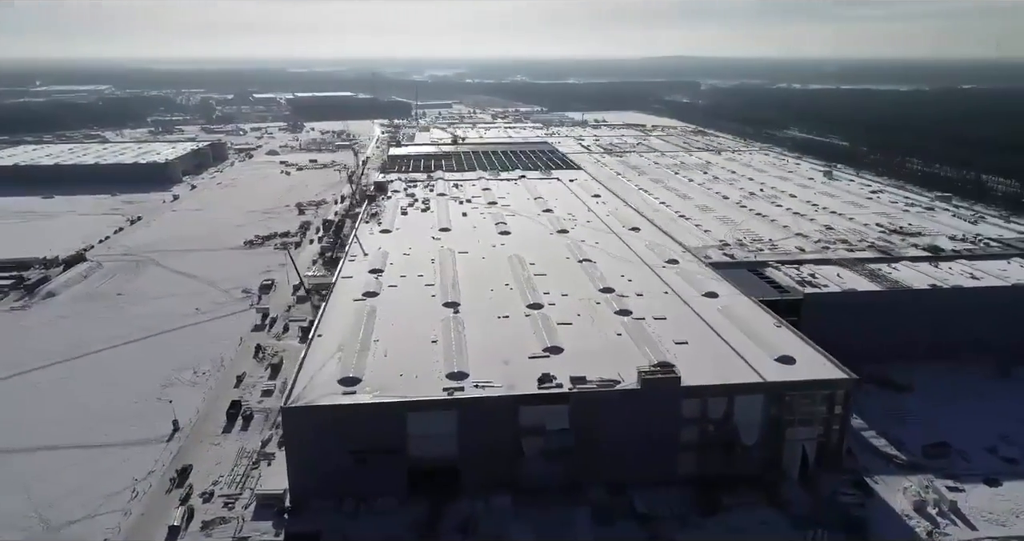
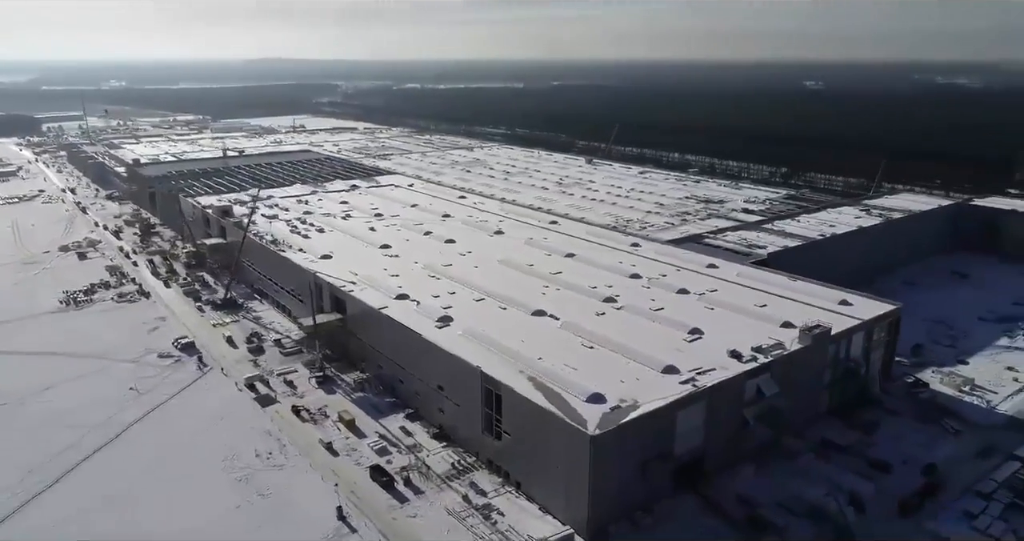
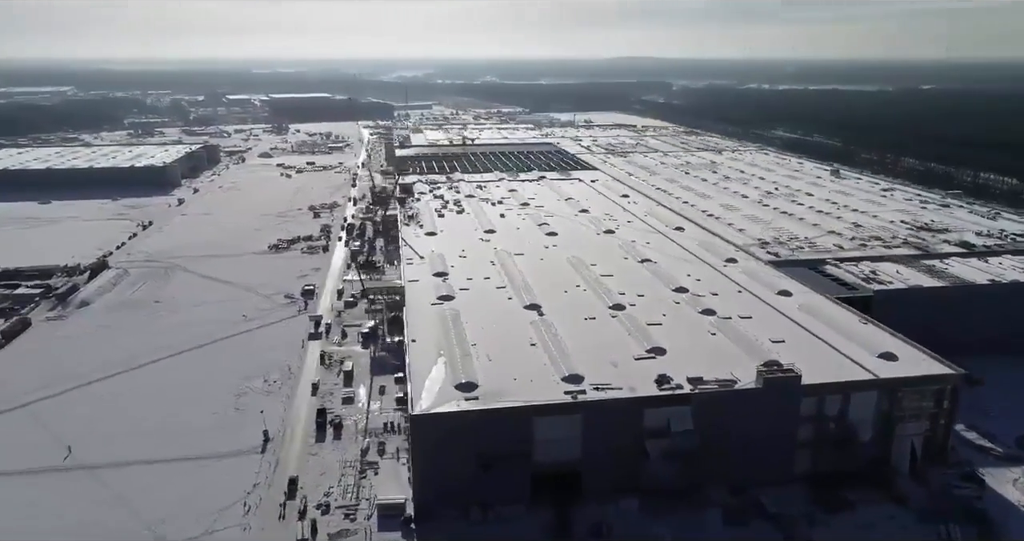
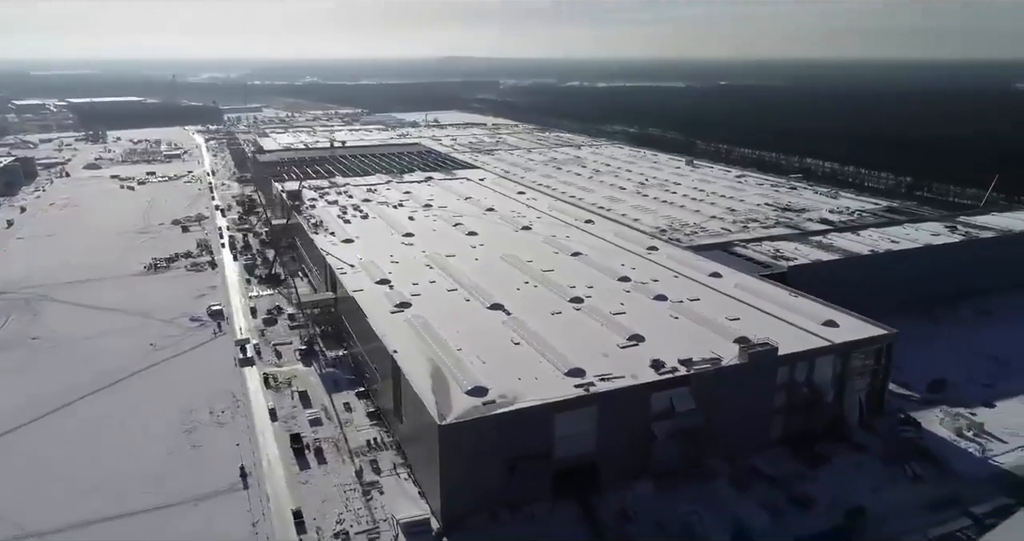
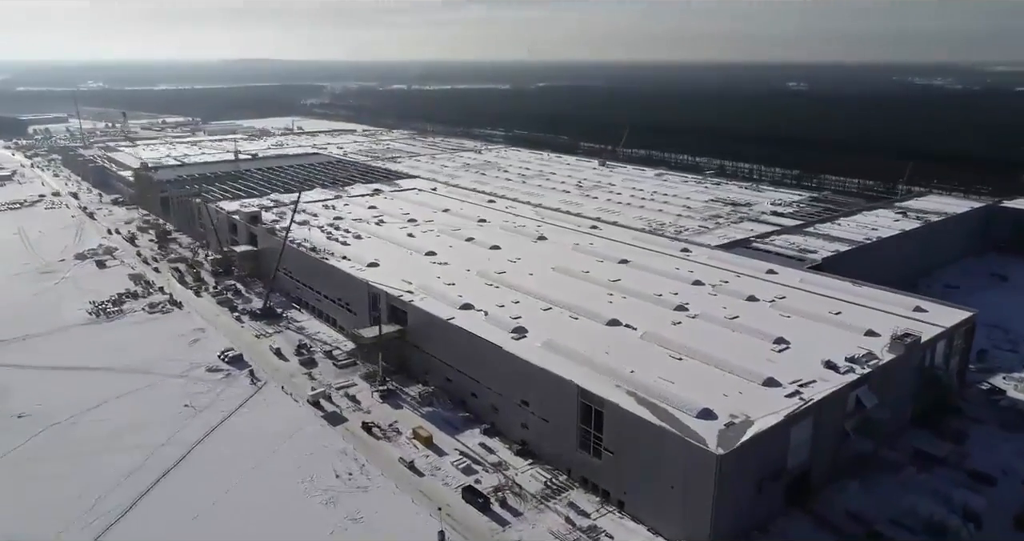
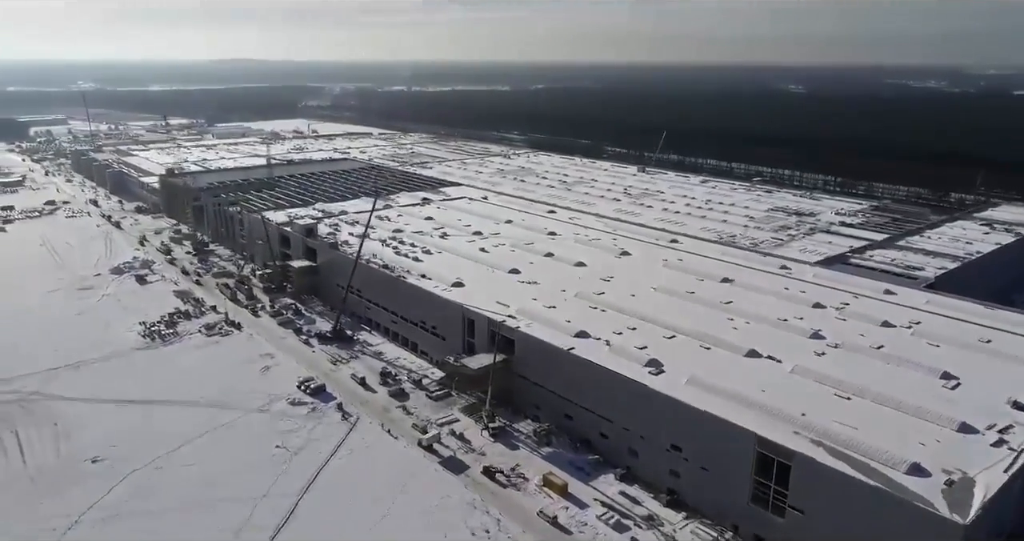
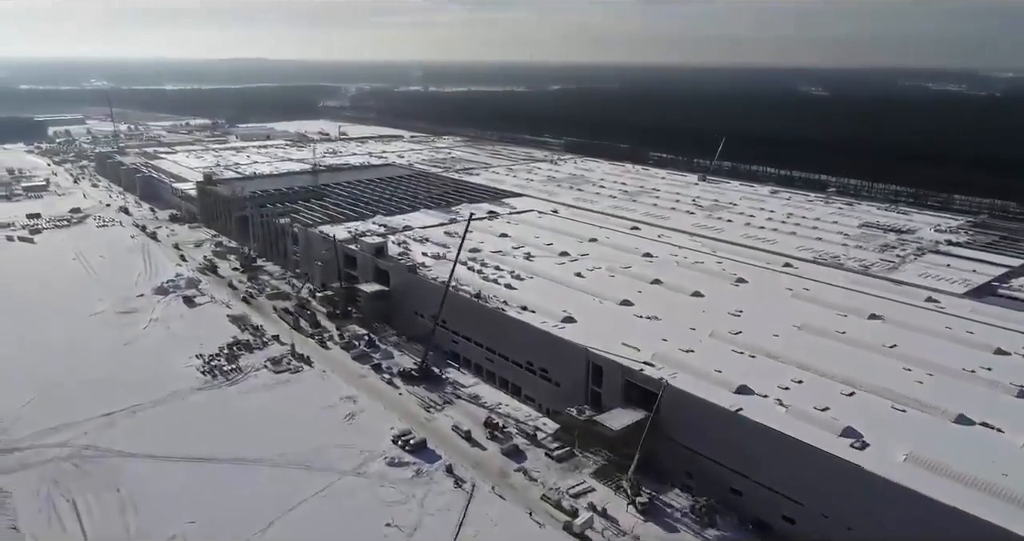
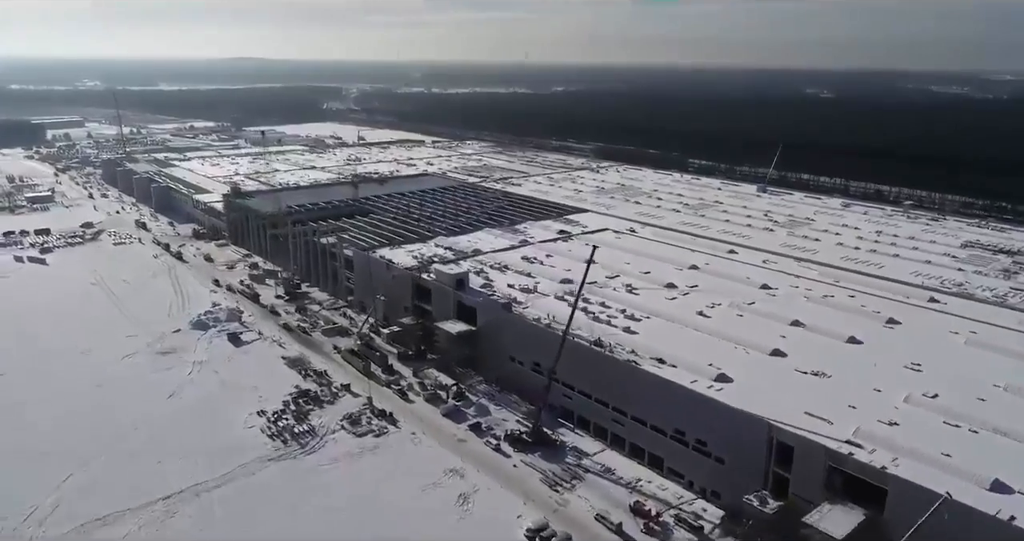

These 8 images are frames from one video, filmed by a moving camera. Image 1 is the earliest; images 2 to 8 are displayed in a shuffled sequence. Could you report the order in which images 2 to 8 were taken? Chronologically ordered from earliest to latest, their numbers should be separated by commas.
3, 4, 2, 5, 6, 7, 8
